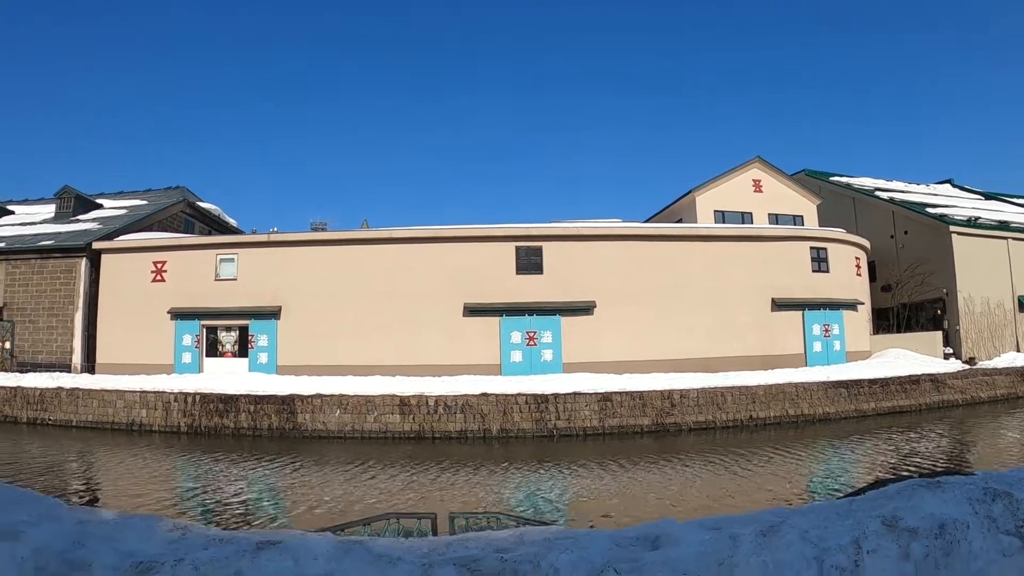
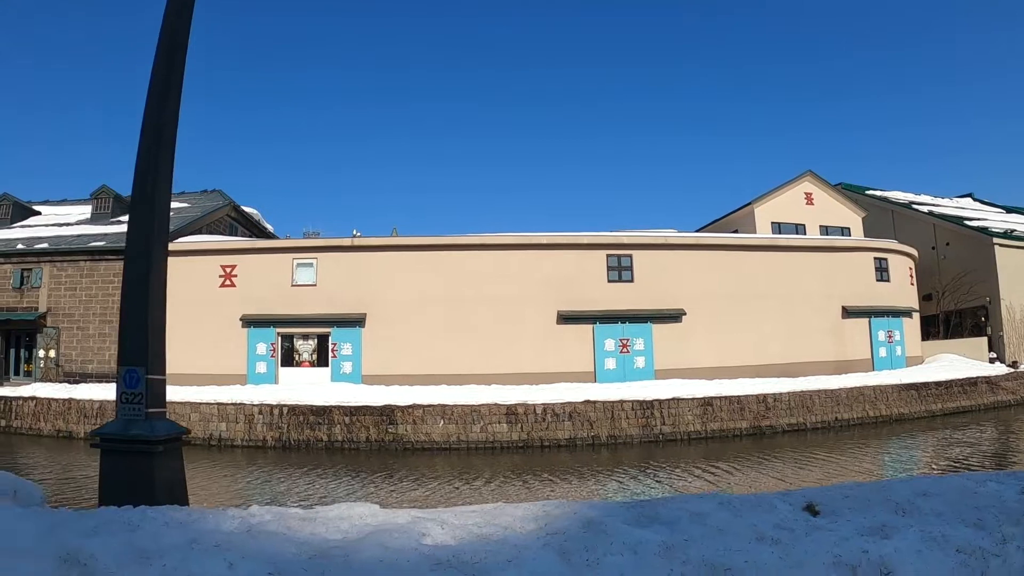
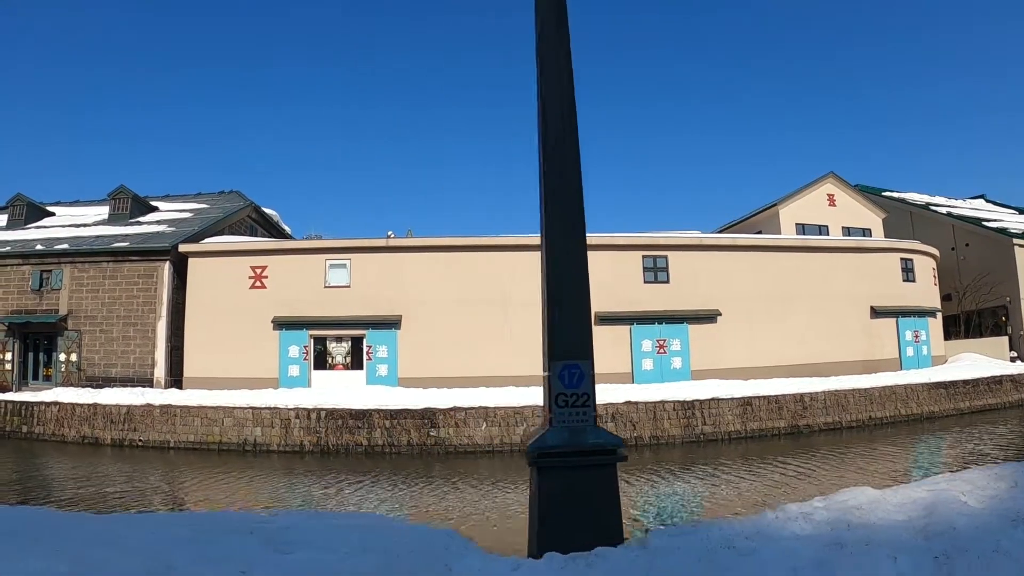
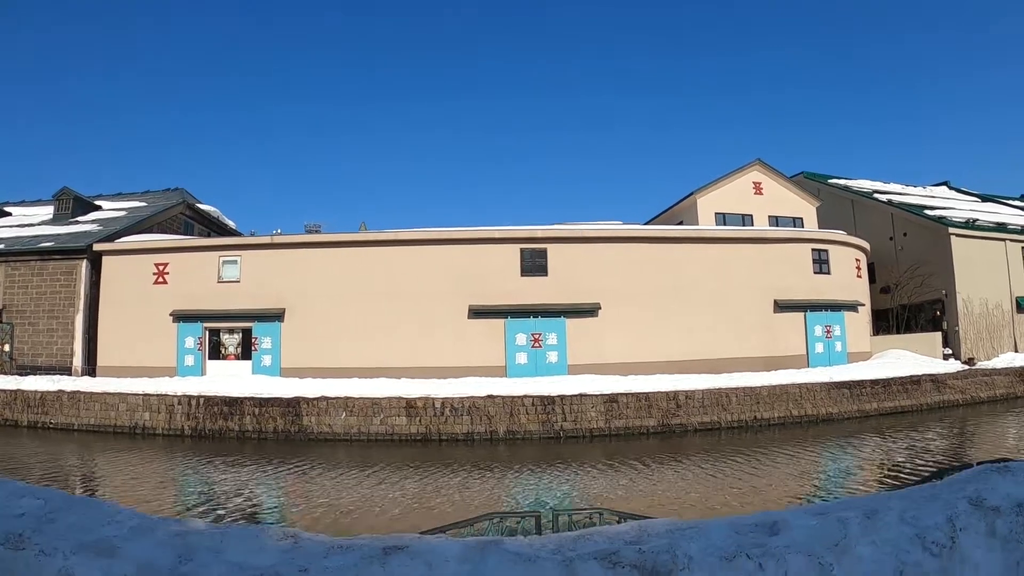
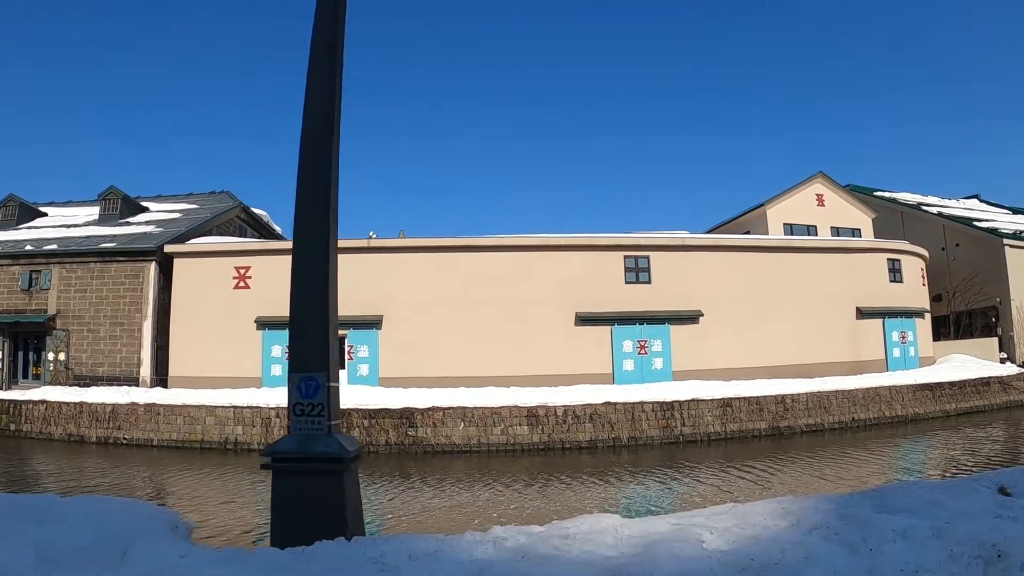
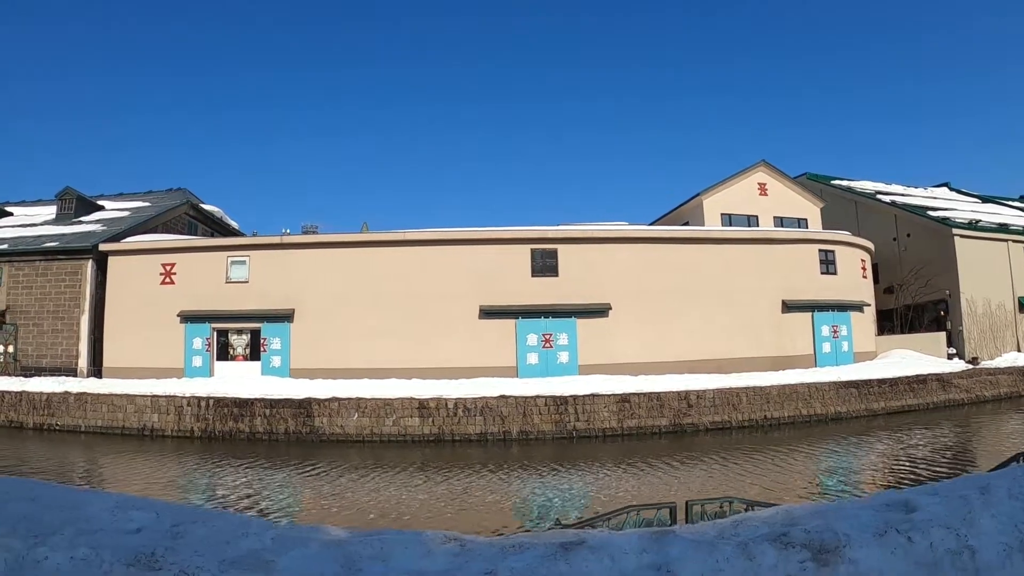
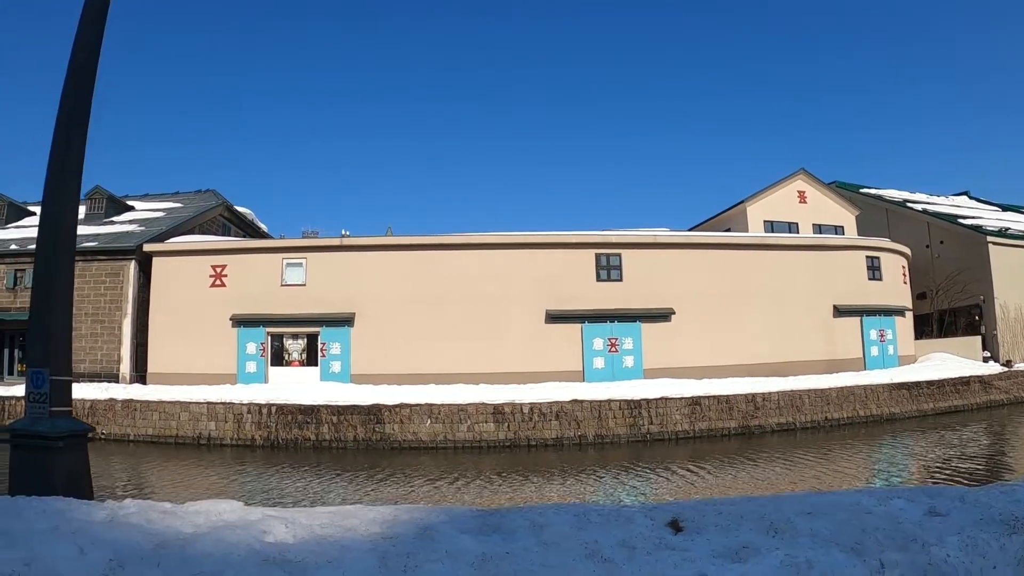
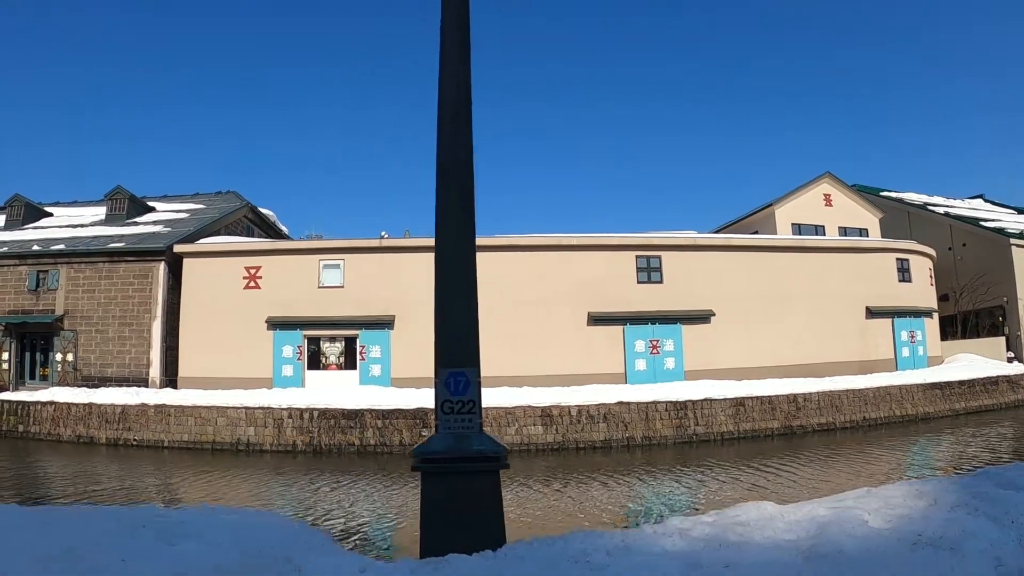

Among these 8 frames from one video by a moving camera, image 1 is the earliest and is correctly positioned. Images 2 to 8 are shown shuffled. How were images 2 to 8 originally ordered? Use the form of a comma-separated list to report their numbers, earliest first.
4, 6, 7, 2, 5, 8, 3
